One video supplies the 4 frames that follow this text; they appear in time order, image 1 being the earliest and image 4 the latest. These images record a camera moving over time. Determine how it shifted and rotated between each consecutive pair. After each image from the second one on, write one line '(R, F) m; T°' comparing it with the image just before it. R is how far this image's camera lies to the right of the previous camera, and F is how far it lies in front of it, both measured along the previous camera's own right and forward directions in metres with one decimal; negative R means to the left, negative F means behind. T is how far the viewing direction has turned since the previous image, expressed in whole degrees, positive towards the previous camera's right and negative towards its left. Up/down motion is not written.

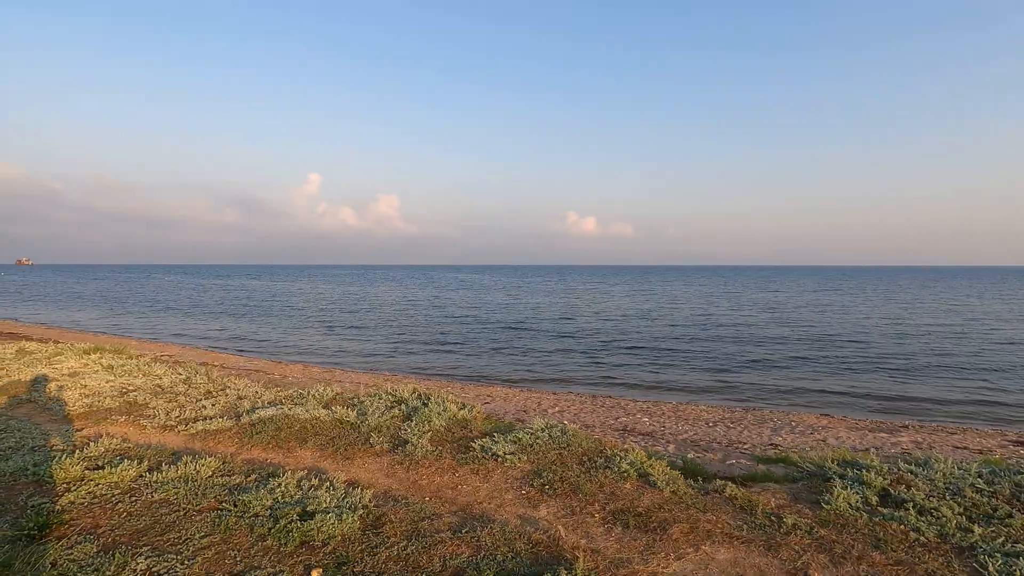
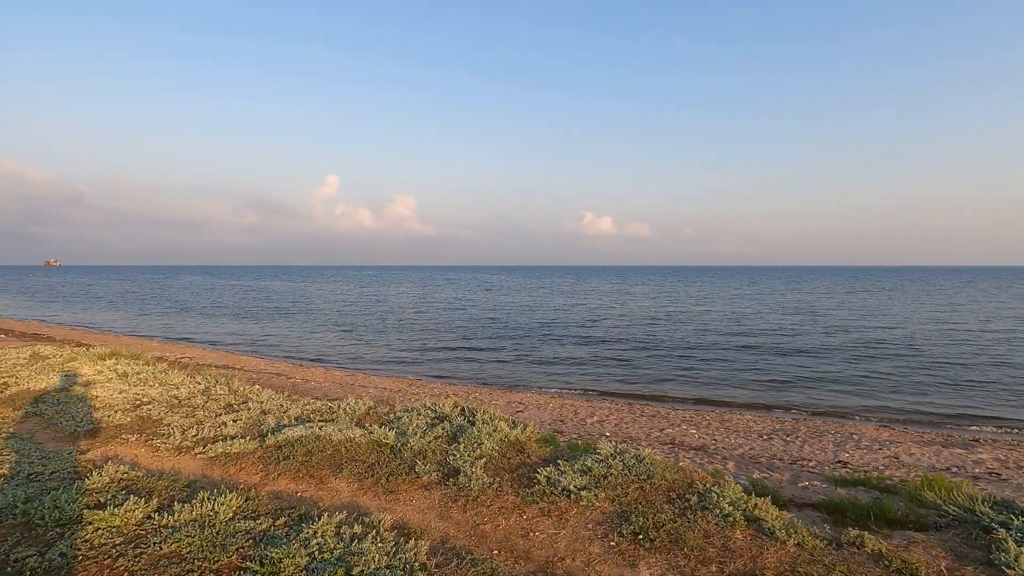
(-0.5, +0.8) m; -2°
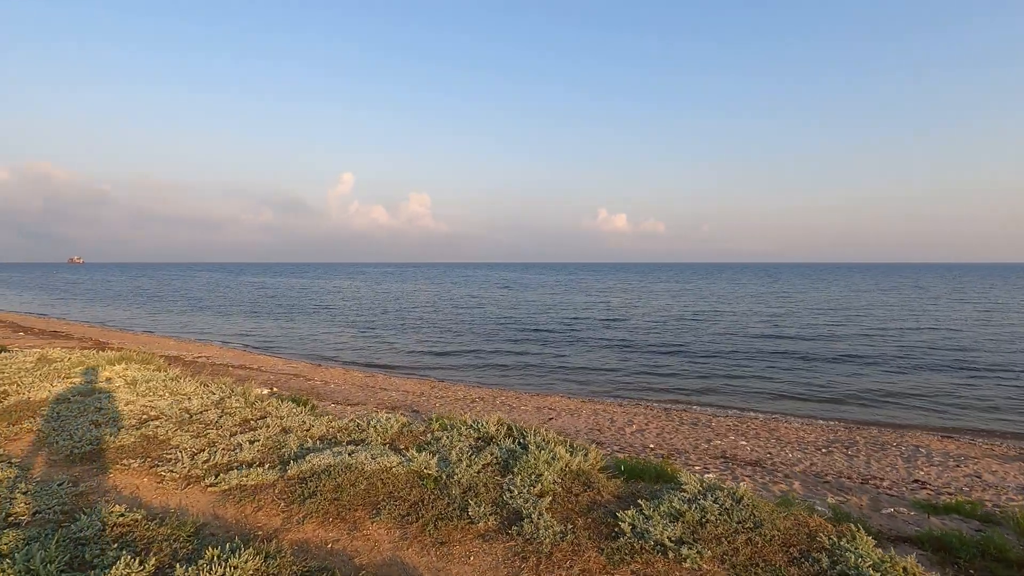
(-0.4, +0.8) m; -1°
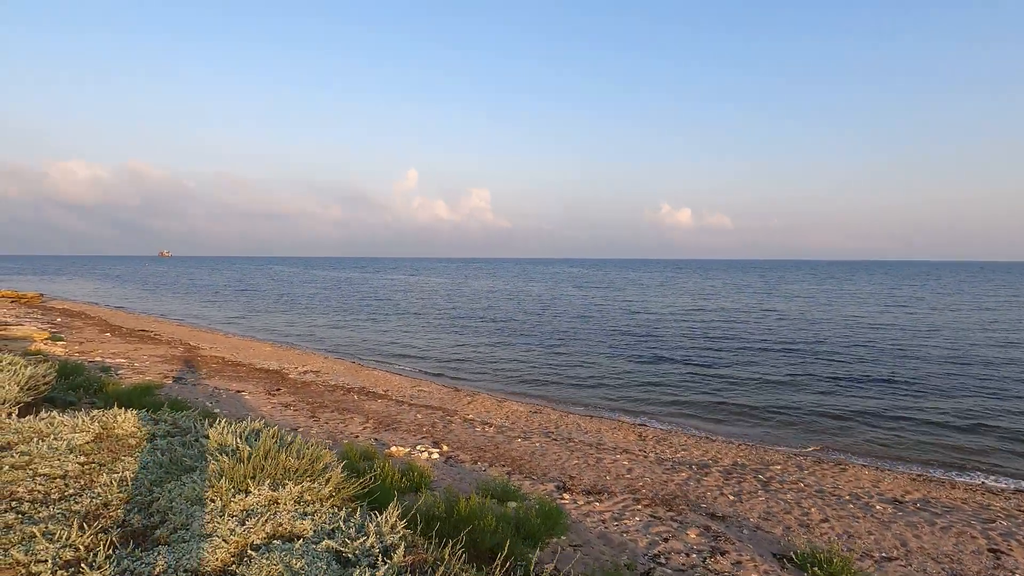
(-4.4, +5.3) m; -6°
